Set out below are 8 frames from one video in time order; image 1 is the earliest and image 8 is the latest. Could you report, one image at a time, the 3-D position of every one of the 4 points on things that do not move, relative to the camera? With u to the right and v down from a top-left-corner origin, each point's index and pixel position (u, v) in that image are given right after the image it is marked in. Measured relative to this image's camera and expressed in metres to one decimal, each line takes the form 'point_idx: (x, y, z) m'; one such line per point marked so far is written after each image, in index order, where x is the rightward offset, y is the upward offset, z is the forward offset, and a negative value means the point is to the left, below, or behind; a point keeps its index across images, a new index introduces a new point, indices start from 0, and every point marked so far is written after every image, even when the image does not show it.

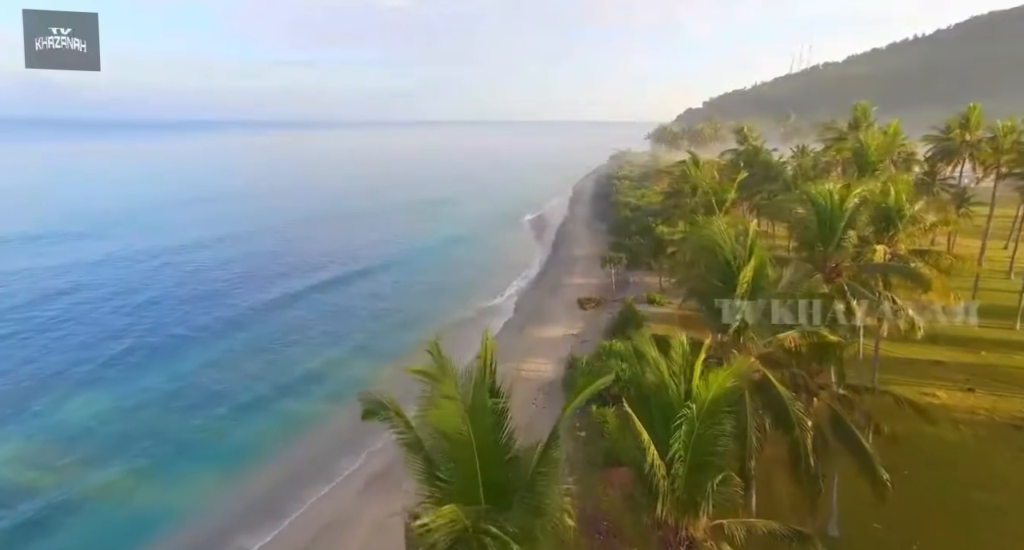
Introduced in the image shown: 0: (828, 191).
0: (+8.7, +2.3, +15.1) m
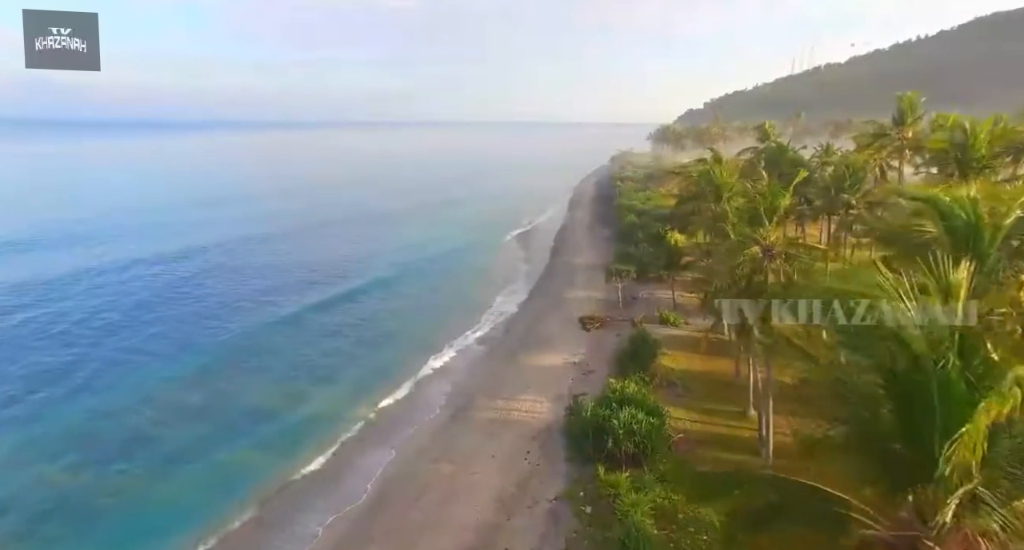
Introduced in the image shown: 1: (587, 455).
0: (+8.3, +1.4, +10.1) m
1: (+2.7, -6.5, +19.9) m
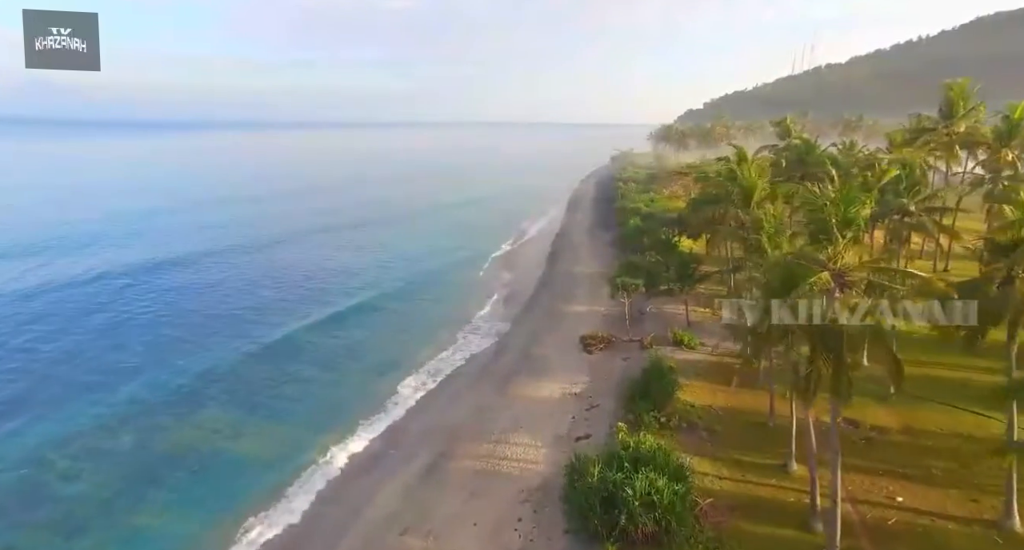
0: (+7.9, +0.6, +5.8) m
1: (+2.3, -7.3, +15.6) m
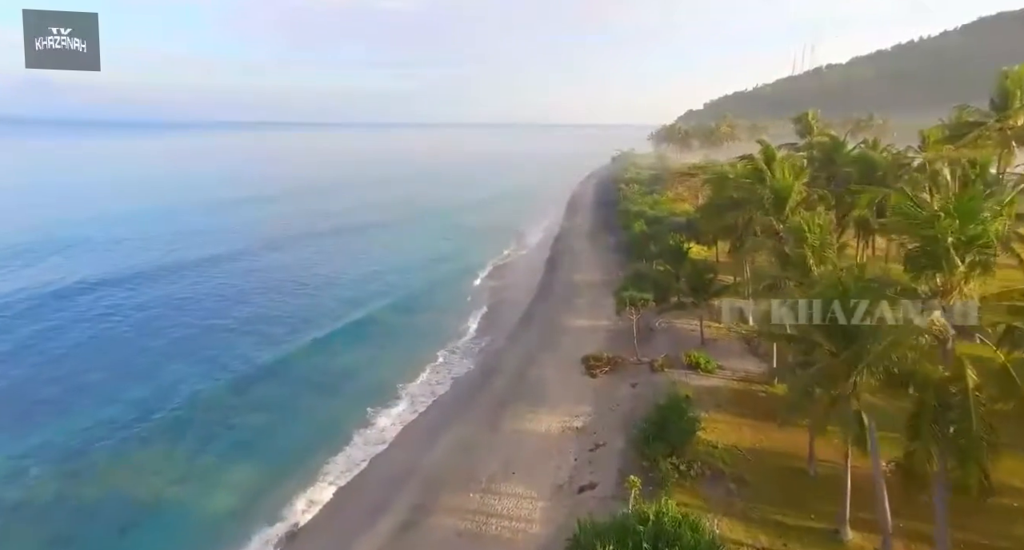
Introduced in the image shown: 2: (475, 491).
0: (+7.6, 0.0, +2.4) m
1: (+2.0, -7.9, +12.2) m
2: (-1.3, -7.5, +19.1) m
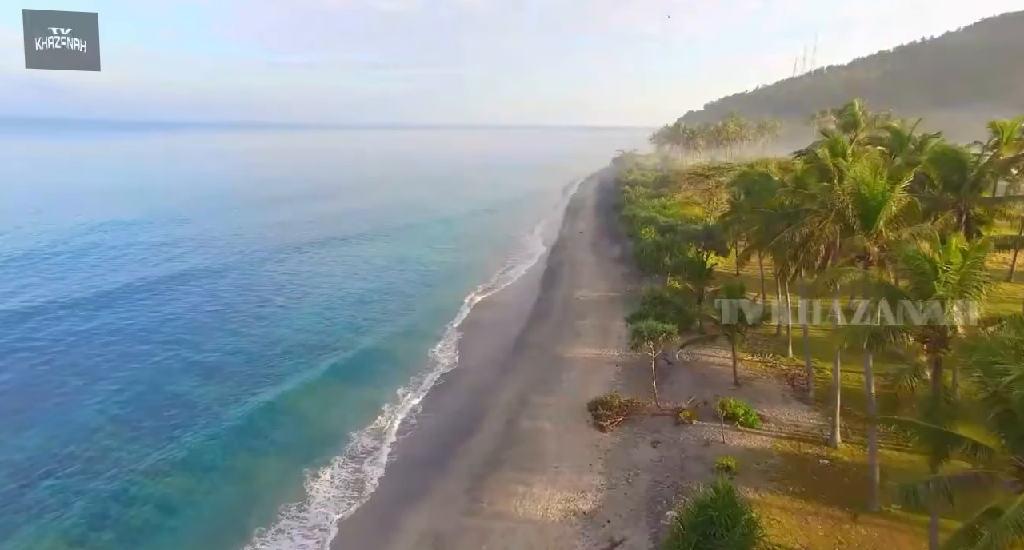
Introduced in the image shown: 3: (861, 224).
0: (+7.3, -1.0, -3.1) m
1: (+1.6, -8.9, +6.7) m
2: (-1.7, -8.5, +13.6) m
3: (+9.3, +1.4, +14.8) m
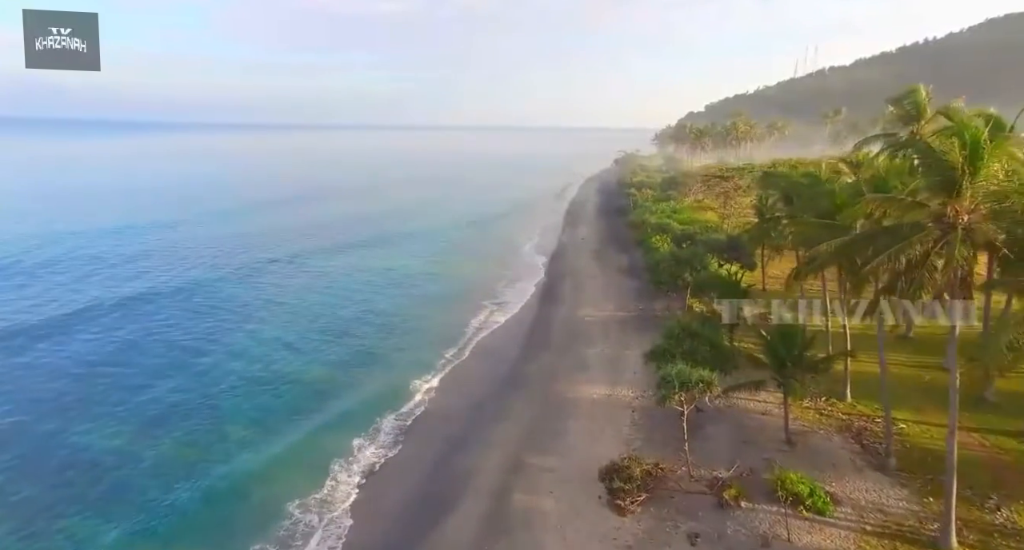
0: (+7.1, -1.9, -8.2) m
1: (+1.3, -9.8, +1.5) m
2: (-2.0, -9.4, +8.4) m
3: (+9.0, +0.5, +9.6) m
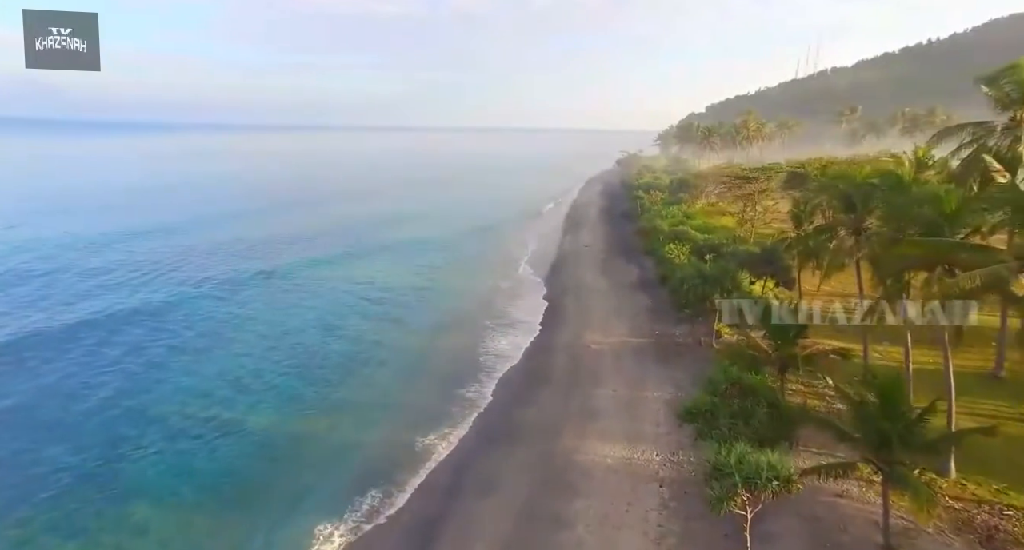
0: (+6.8, -2.7, -13.6) m
1: (+1.1, -10.7, -3.9) m
2: (-2.3, -10.3, +2.9) m
3: (+8.7, -0.5, +4.2) m
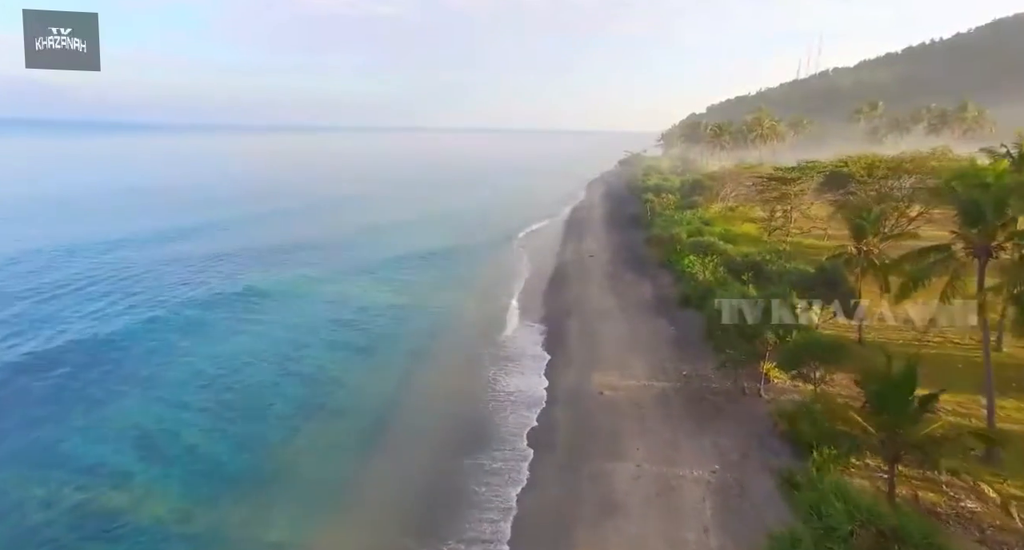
0: (+6.6, -3.7, -19.6) m
1: (+0.8, -11.7, -10.0) m
2: (-2.6, -11.3, -3.1) m
3: (+8.4, -1.5, -1.8) m
